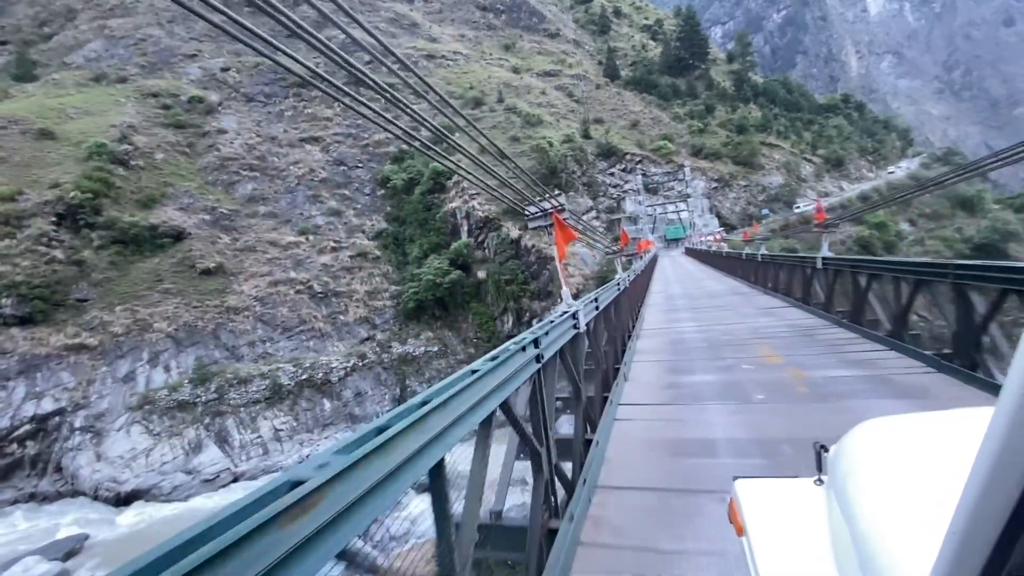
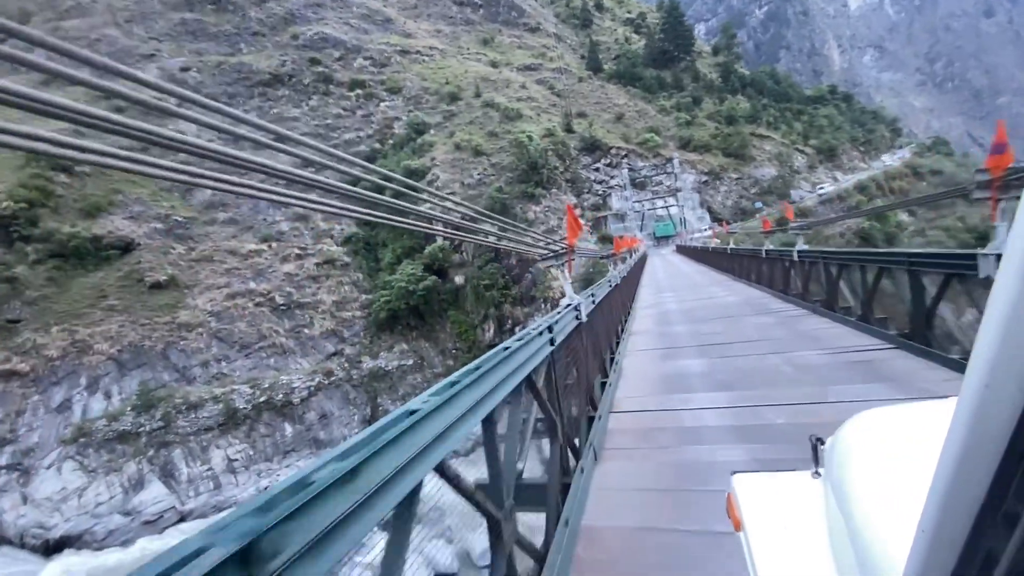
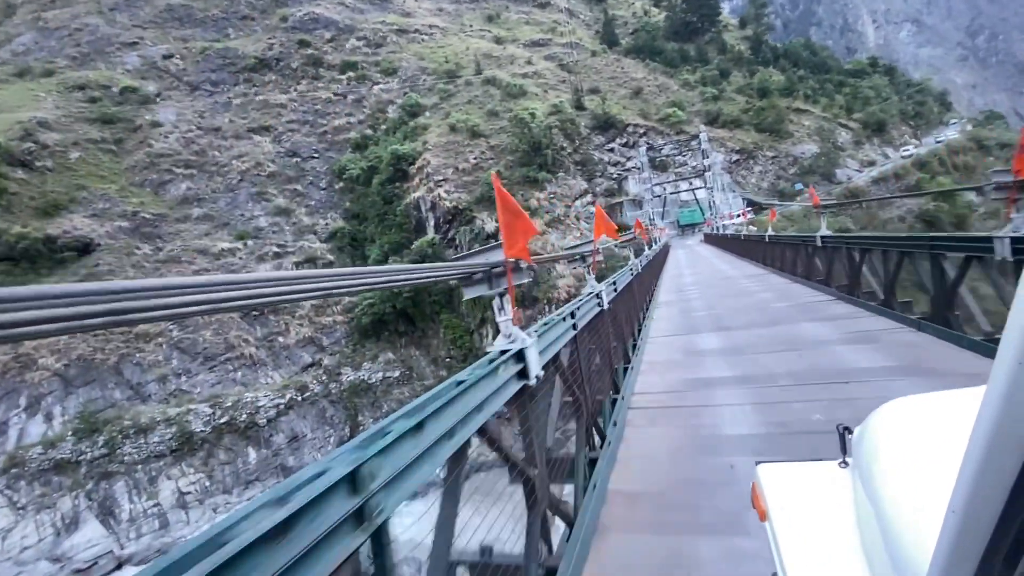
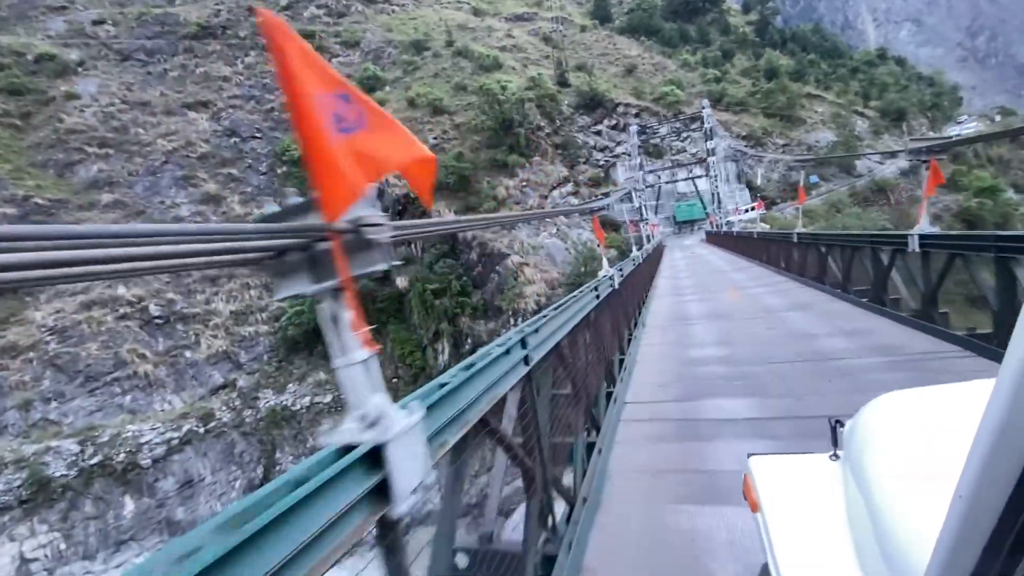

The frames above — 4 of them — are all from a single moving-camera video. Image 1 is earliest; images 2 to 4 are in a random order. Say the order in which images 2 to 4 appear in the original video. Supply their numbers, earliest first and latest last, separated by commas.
2, 3, 4
